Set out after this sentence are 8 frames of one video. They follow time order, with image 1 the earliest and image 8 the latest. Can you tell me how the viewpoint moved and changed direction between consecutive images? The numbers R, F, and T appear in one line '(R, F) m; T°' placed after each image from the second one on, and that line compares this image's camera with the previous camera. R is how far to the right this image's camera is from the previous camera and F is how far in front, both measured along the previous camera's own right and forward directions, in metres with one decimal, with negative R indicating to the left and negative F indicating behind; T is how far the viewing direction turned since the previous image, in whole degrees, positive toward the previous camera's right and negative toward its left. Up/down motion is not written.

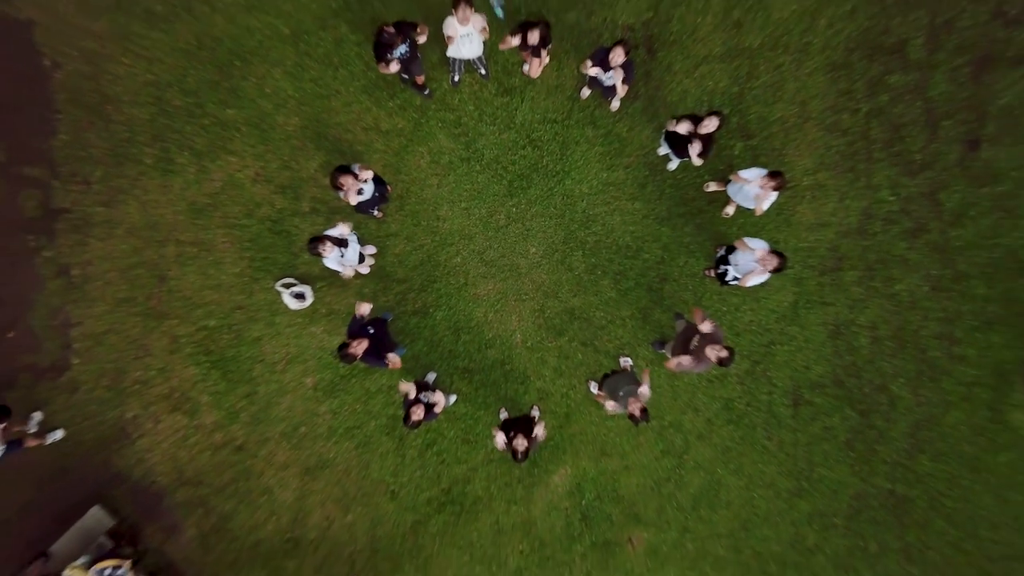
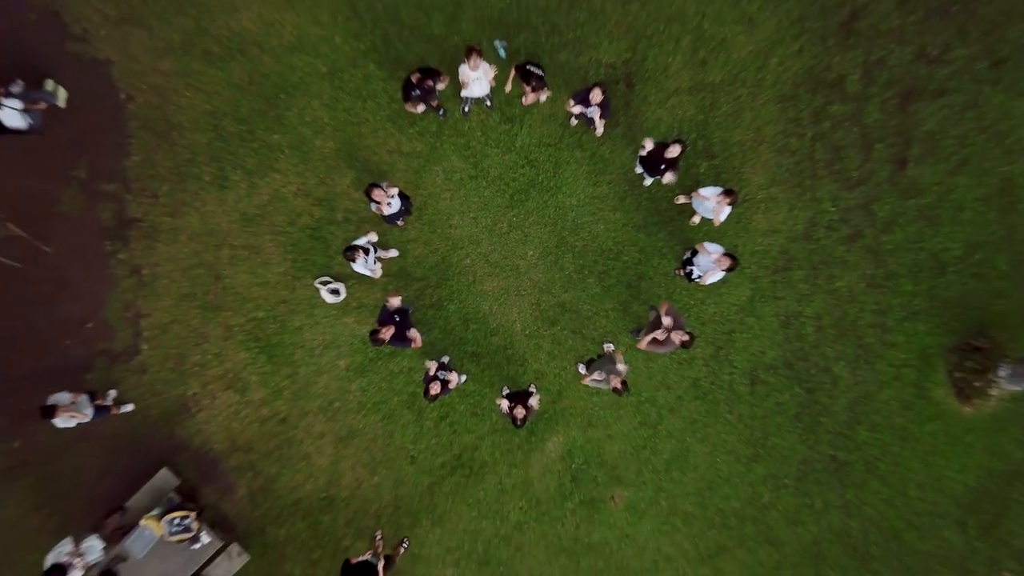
(0.0, -0.9) m; 0°
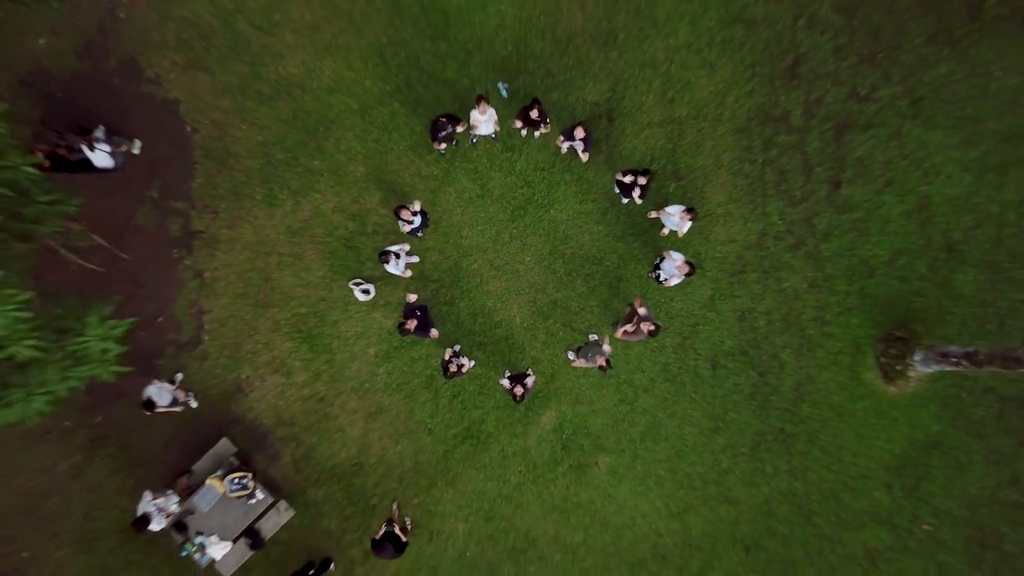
(0.0, -1.1) m; 0°
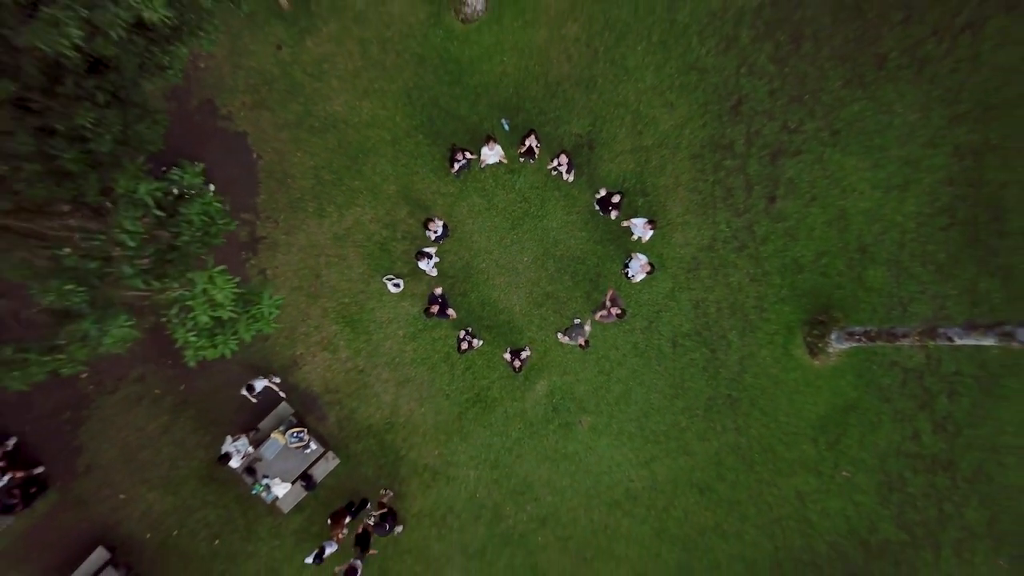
(0.0, -1.7) m; 0°
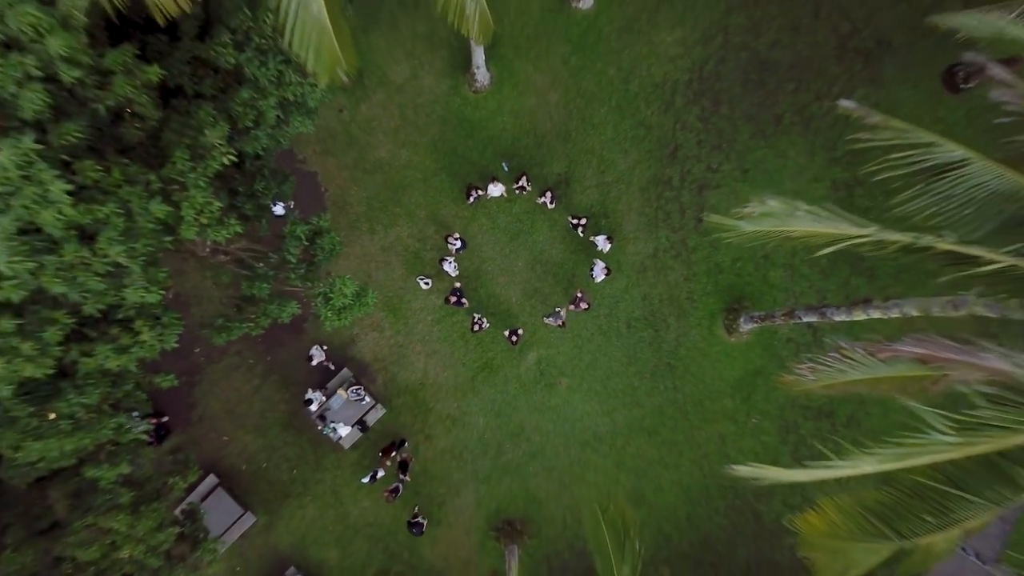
(+0.1, -3.2) m; 0°
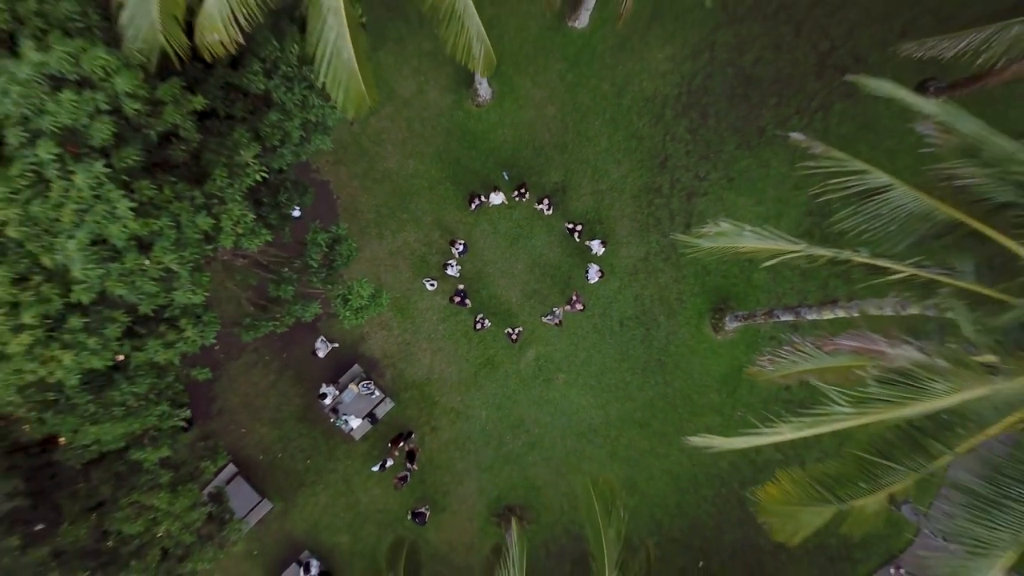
(0.0, -0.8) m; 0°
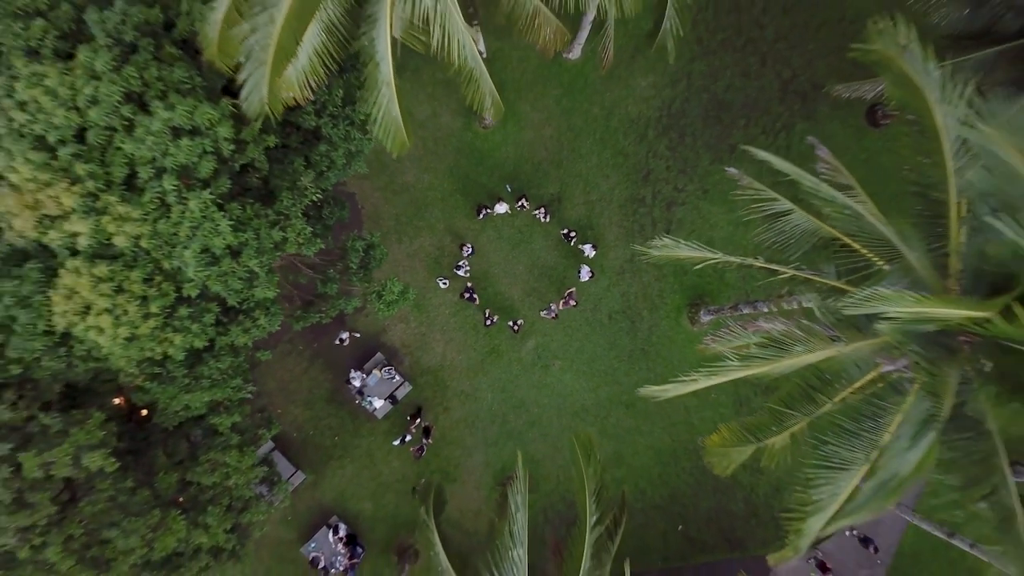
(-0.1, -1.8) m; 0°
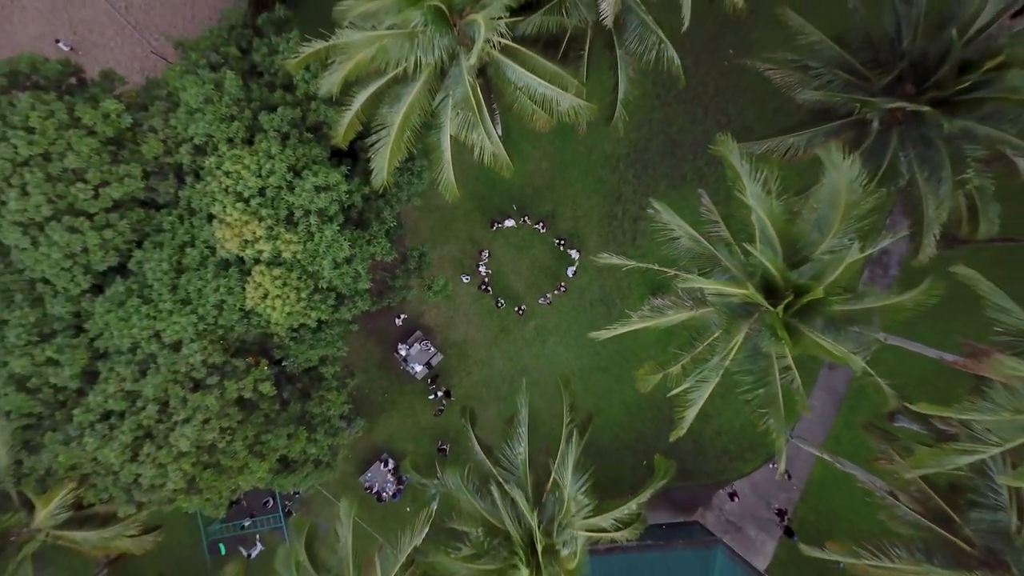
(-0.1, -4.8) m; 0°
